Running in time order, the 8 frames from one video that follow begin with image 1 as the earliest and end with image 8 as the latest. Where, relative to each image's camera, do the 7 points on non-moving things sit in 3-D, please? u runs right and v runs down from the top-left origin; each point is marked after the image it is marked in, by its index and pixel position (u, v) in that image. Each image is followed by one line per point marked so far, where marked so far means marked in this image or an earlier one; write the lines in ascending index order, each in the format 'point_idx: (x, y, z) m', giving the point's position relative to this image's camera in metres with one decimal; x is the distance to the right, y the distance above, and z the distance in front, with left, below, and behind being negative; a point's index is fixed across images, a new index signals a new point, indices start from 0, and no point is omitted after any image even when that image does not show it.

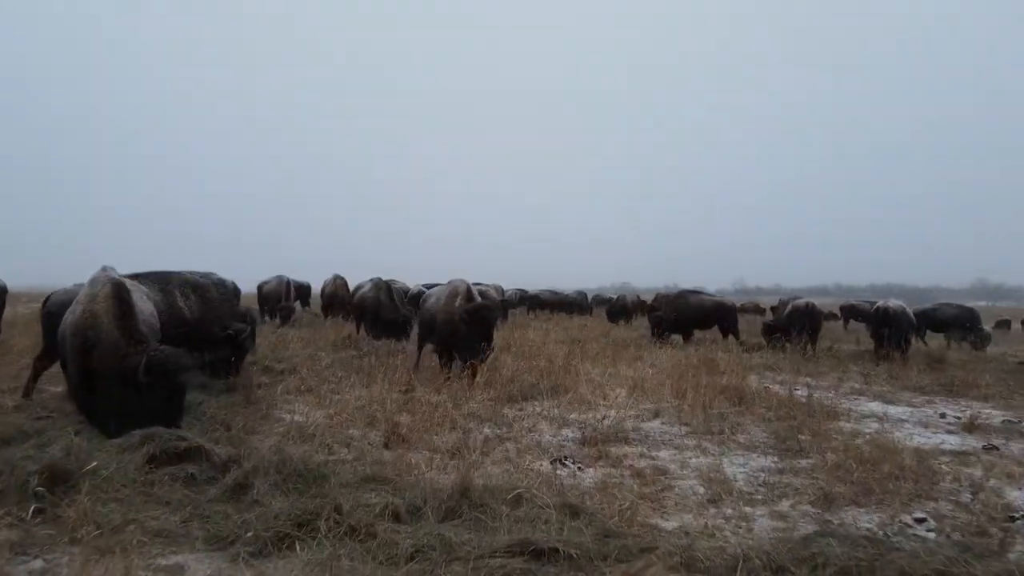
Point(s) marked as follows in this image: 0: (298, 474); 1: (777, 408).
0: (-1.8, -1.6, +5.9) m
1: (+3.9, -1.8, +10.3) m
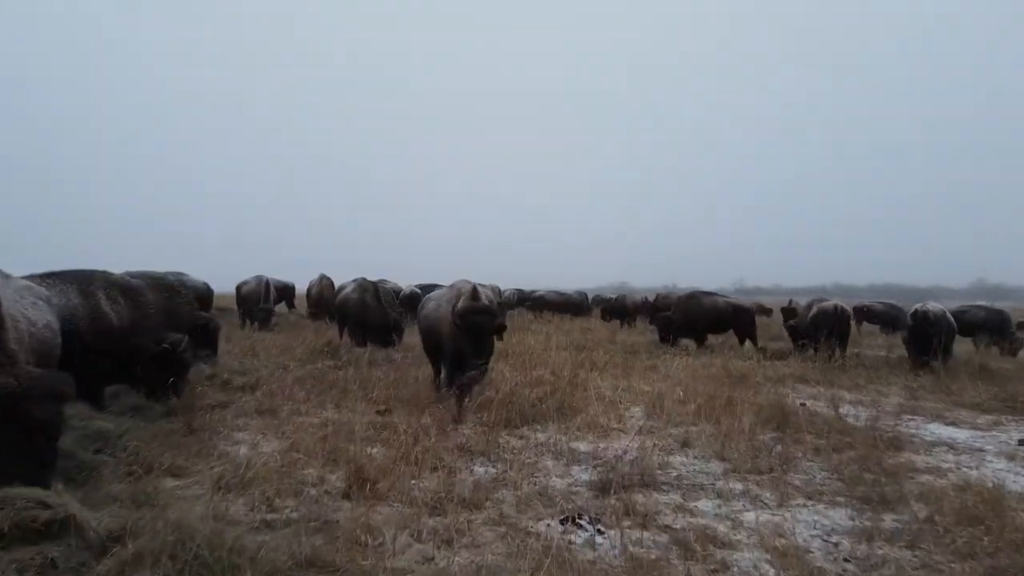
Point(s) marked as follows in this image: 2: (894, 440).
0: (-1.8, -1.6, +4.1) m
1: (+3.9, -1.8, +8.6) m
2: (+4.6, -1.8, +8.5) m
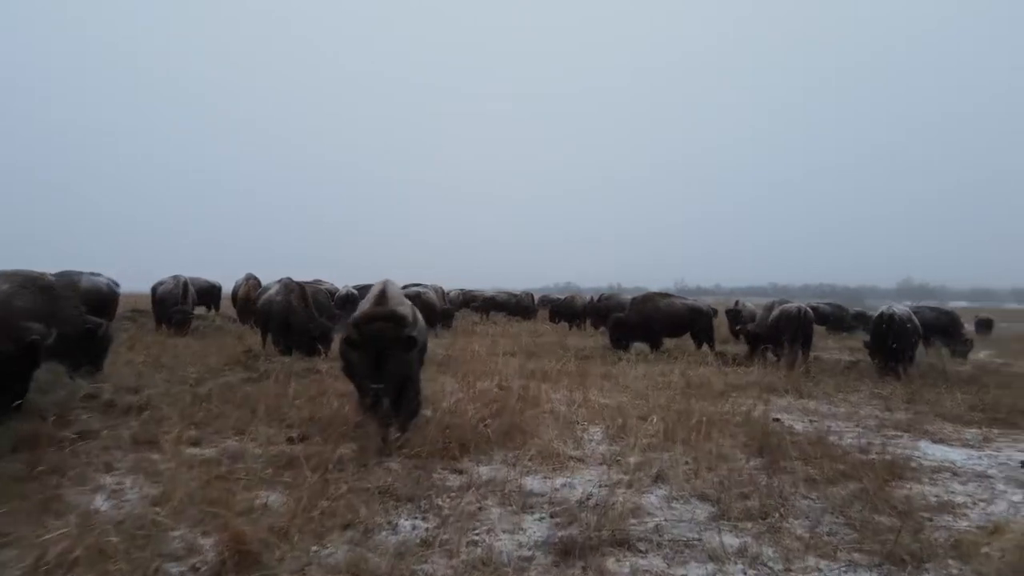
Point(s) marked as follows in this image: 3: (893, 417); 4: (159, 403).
0: (-2.1, -1.6, +2.5) m
1: (+3.2, -1.8, +7.4) m
2: (+4.0, -1.8, +7.3) m
3: (+5.8, -2.0, +10.7) m
4: (-4.8, -1.6, +9.5) m
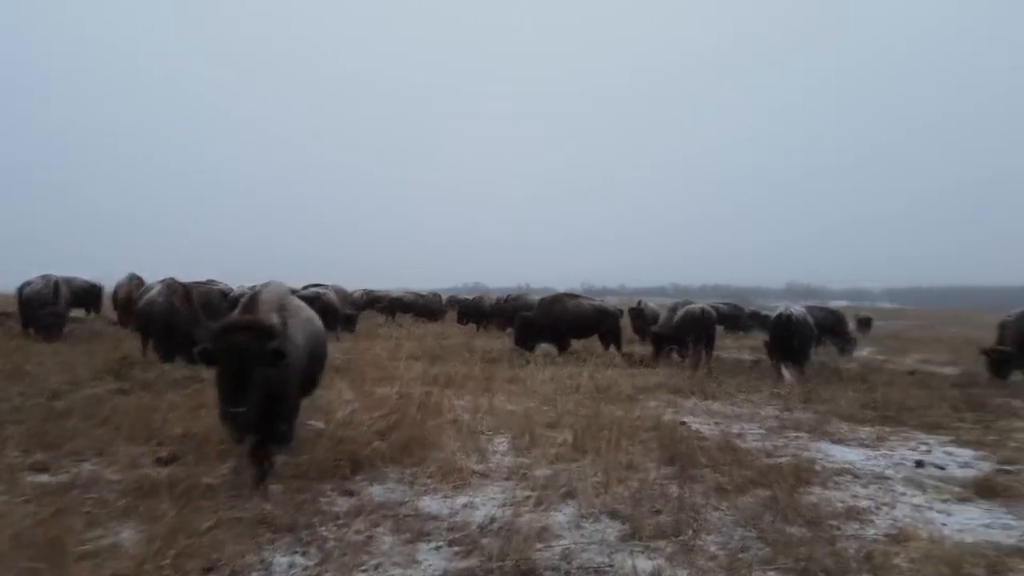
0: (-2.4, -1.6, +1.6) m
1: (+2.2, -1.9, +7.2) m
2: (+3.0, -1.9, +7.2) m
3: (+4.3, -2.0, +10.8) m
4: (-6.0, -1.6, +8.2) m
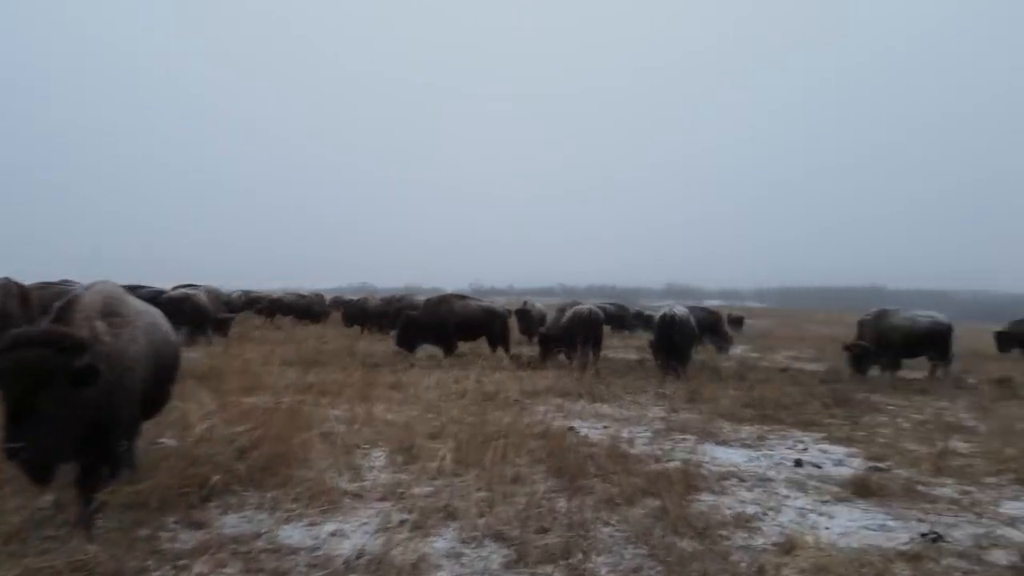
0: (-2.7, -1.6, +0.7) m
1: (+1.0, -1.9, +6.9) m
2: (+1.8, -1.9, +7.1) m
3: (+2.6, -2.0, +10.8) m
4: (-7.2, -1.6, +6.7) m
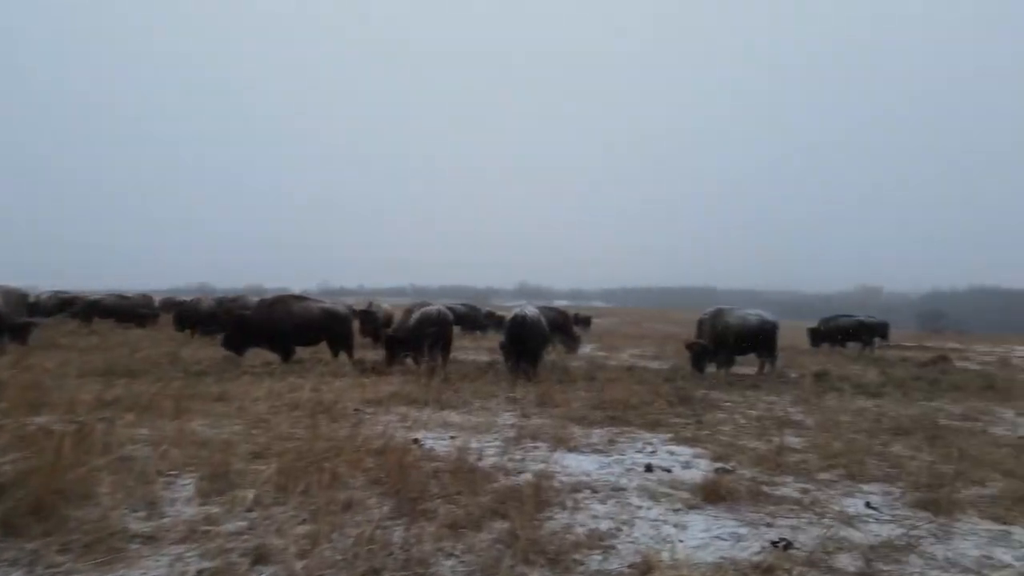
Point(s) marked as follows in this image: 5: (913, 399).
0: (-2.8, -1.6, -0.6) m
1: (-0.4, -1.9, +6.3) m
2: (+0.2, -1.9, +6.6) m
3: (+0.3, -2.0, +10.4) m
4: (-8.5, -1.5, +4.3) m
5: (+7.8, -2.2, +13.6) m
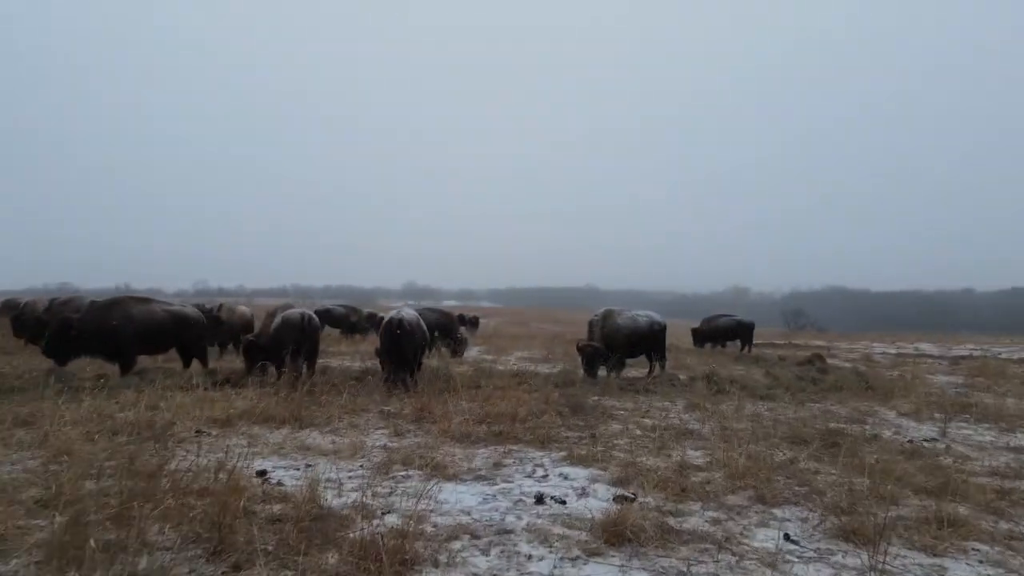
0: (-2.7, -1.6, -2.3) m
1: (-1.4, -1.9, +4.8) m
2: (-0.8, -1.9, +5.3) m
3: (-1.4, -2.0, +9.0) m
4: (-9.0, -1.5, +1.7) m
5: (+5.5, -2.2, +13.4) m
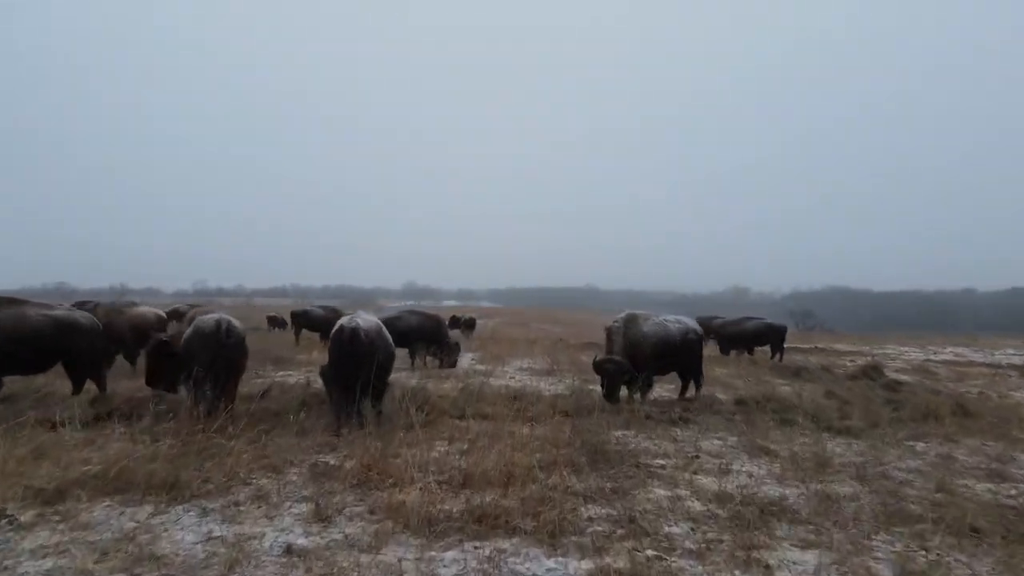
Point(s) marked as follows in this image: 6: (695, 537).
0: (-2.7, -1.6, -5.9) m
1: (-1.5, -1.8, +1.2) m
2: (-0.9, -1.8, +1.7) m
3: (-1.5, -2.0, +5.4) m
4: (-9.1, -1.5, -1.9) m
5: (+5.5, -2.1, +9.8) m
6: (+1.5, -2.0, +5.8) m
